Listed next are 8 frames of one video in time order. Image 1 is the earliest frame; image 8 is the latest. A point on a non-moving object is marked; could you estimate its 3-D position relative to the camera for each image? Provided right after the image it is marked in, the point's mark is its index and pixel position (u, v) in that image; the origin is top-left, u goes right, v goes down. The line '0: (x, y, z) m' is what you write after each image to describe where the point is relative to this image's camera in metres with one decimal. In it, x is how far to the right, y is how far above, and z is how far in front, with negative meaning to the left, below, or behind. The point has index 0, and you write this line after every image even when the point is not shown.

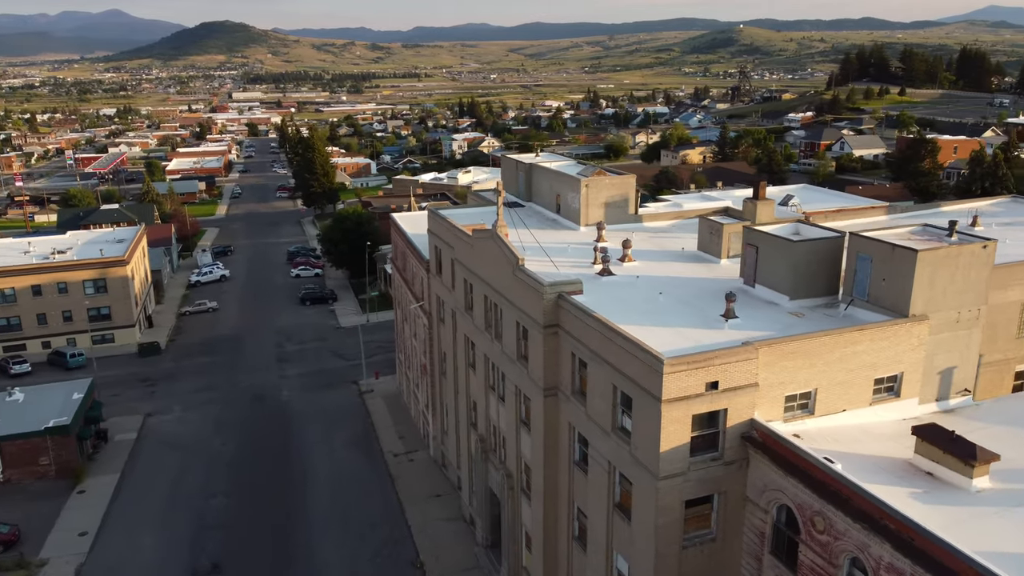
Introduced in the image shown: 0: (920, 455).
0: (+9.6, -3.9, +19.0) m
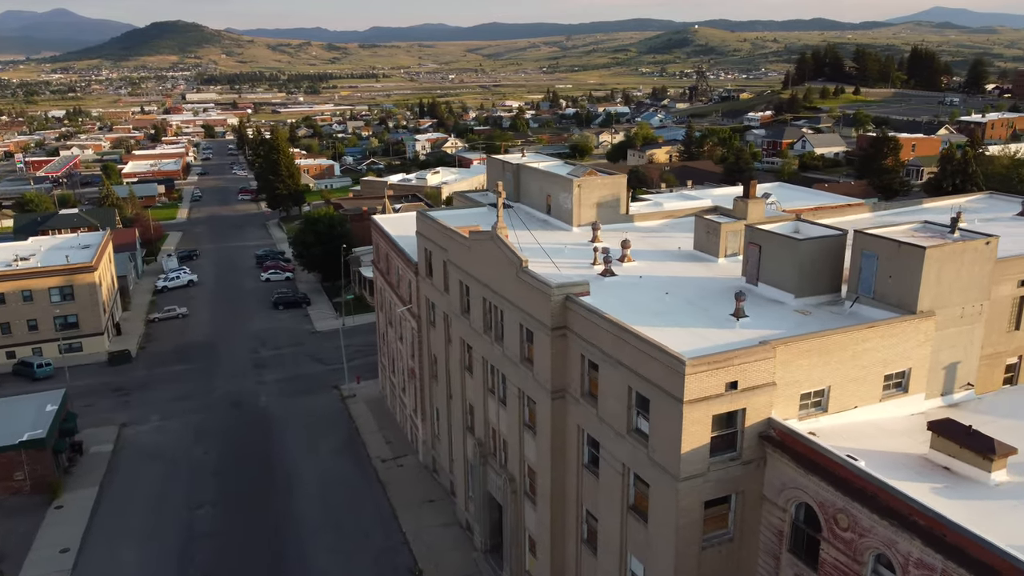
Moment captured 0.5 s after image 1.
0: (+10.1, -3.8, +19.2) m
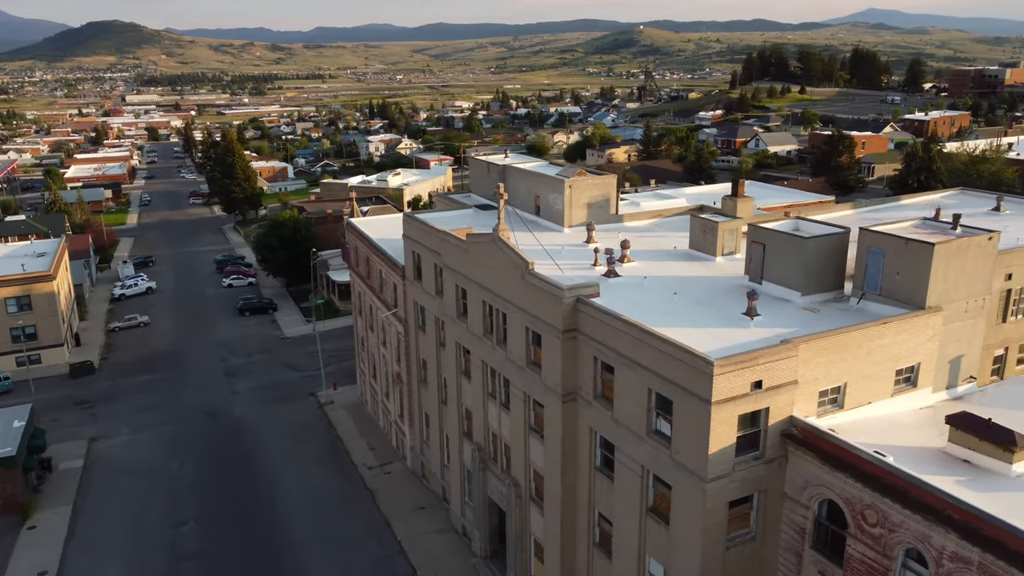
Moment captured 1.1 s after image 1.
0: (+10.7, -3.7, +19.5) m
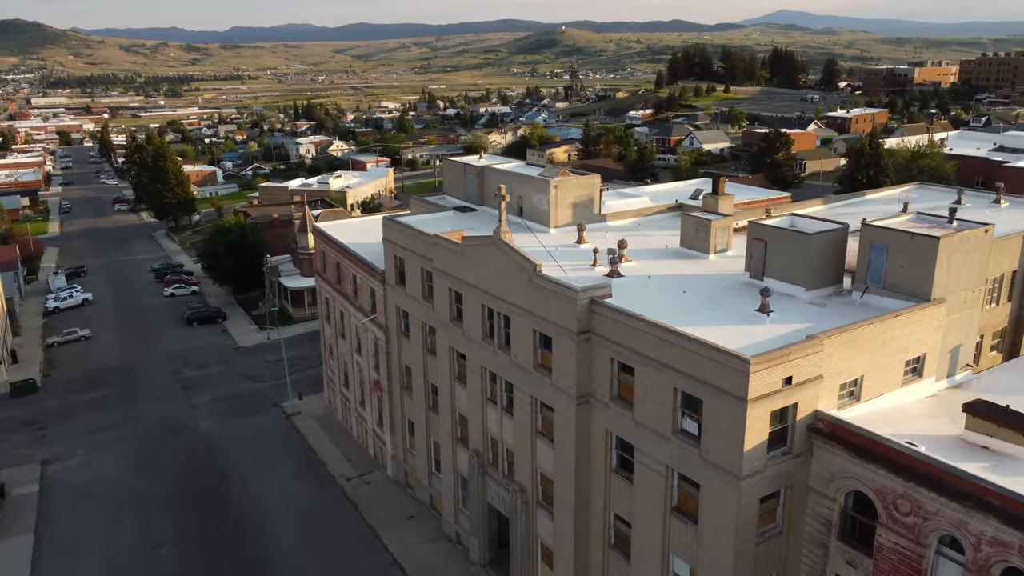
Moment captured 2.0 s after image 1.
0: (+11.5, -3.5, +20.1) m
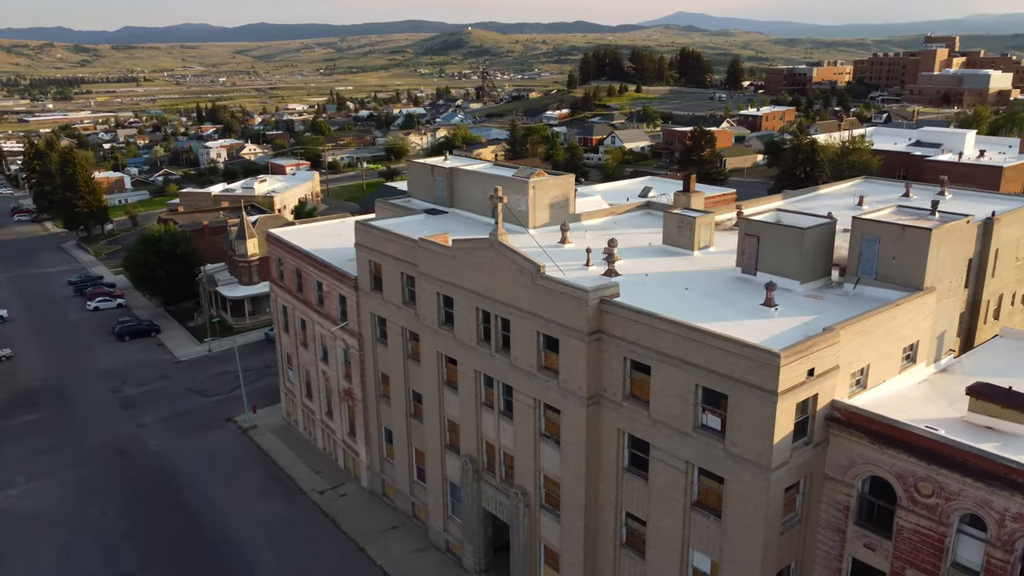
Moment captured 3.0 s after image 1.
0: (+12.1, -3.2, +21.1) m
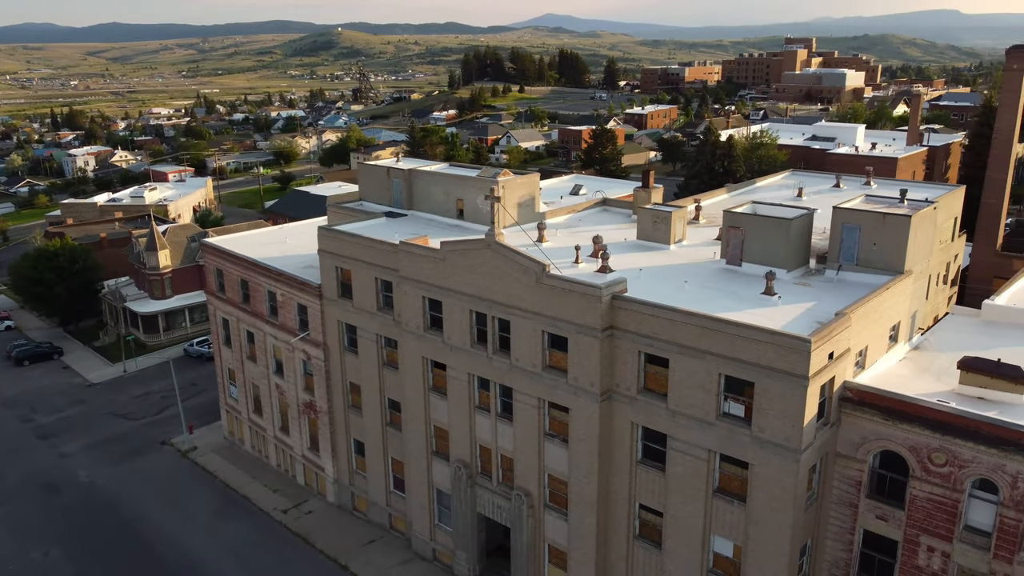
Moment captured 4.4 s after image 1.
0: (+12.7, -2.7, +22.6) m
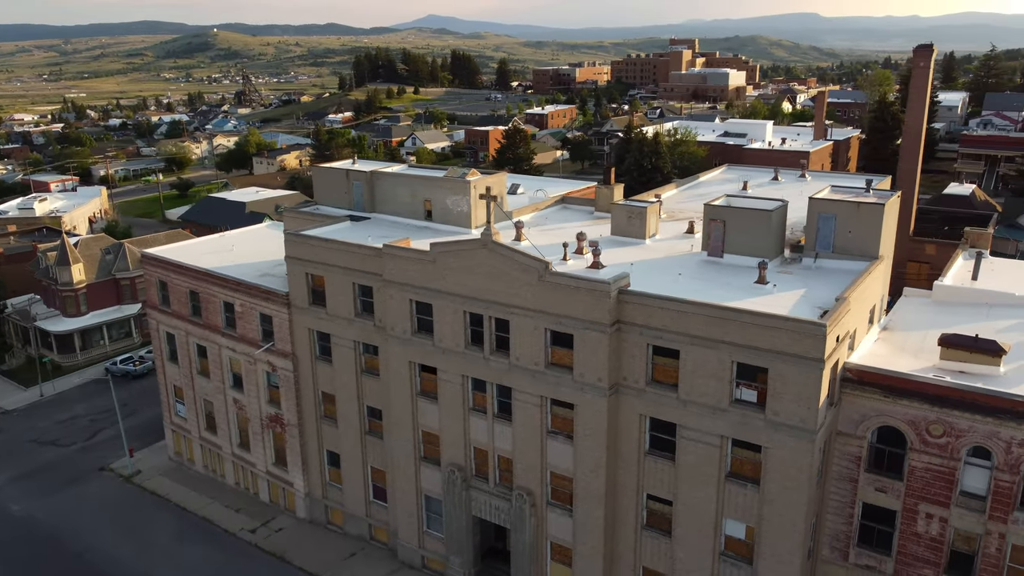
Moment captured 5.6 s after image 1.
0: (+13.0, -2.1, +24.2) m
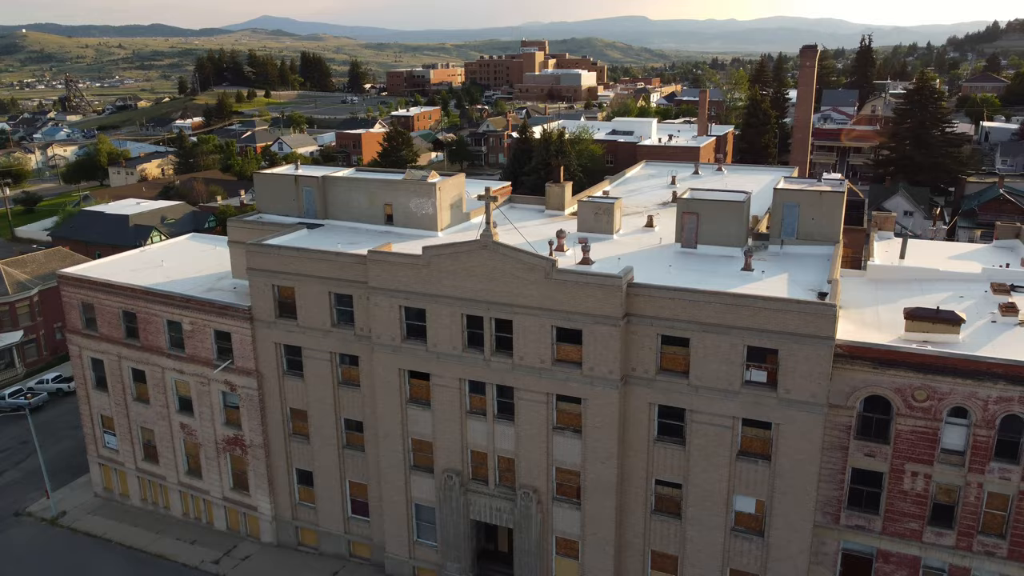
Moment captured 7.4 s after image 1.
0: (+13.2, -1.4, +26.6) m
